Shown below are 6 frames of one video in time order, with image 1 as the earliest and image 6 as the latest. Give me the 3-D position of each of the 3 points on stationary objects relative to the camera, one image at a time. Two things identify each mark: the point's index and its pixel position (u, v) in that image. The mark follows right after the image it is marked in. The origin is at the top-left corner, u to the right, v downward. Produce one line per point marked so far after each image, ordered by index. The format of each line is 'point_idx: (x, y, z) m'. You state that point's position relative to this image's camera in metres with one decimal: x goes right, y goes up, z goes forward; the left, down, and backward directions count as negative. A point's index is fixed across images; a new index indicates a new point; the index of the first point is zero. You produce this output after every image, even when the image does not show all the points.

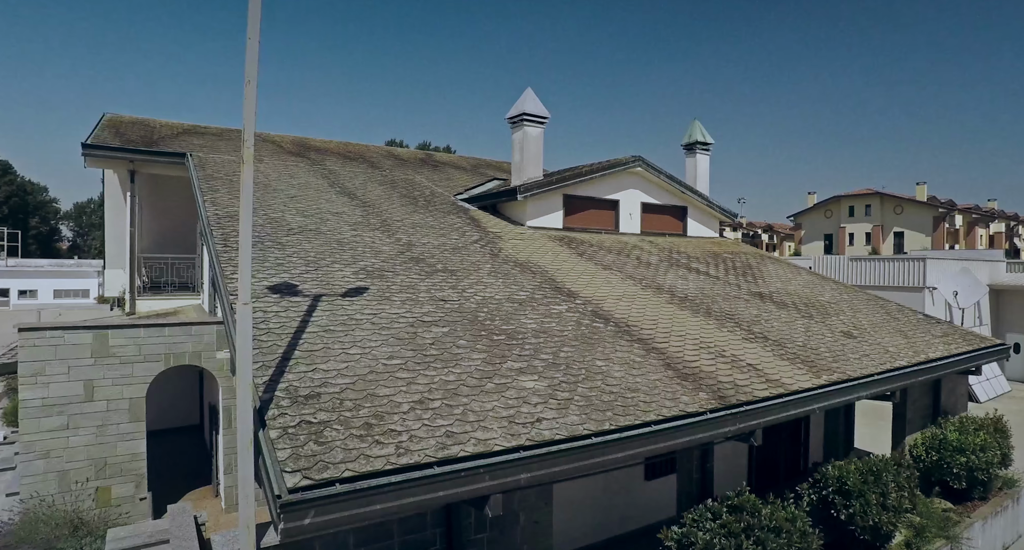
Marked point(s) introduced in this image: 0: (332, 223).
0: (-1.4, +0.4, +5.0) m
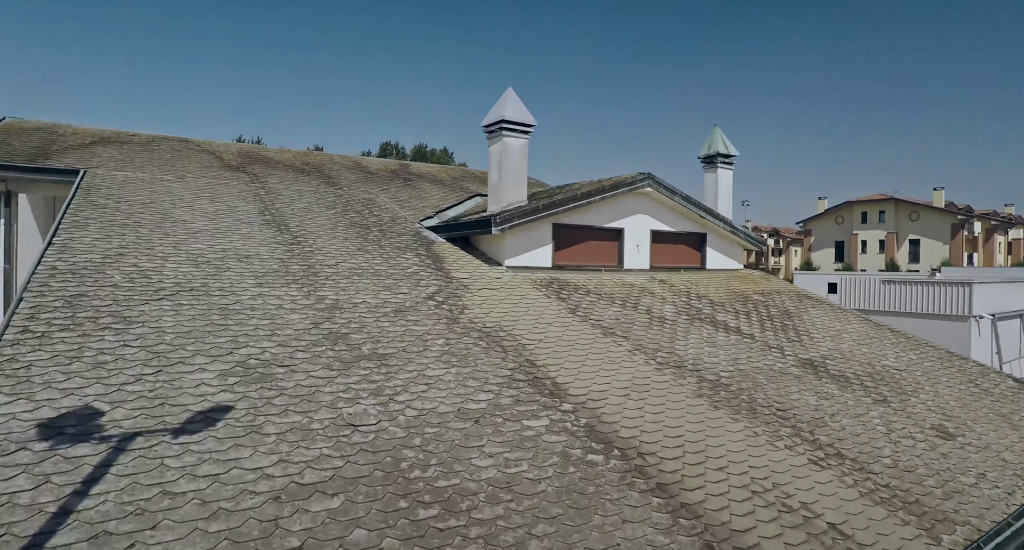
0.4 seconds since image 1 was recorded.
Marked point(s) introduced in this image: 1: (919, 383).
0: (-1.6, 0.0, +3.7) m
1: (+2.7, -0.7, +4.3) m
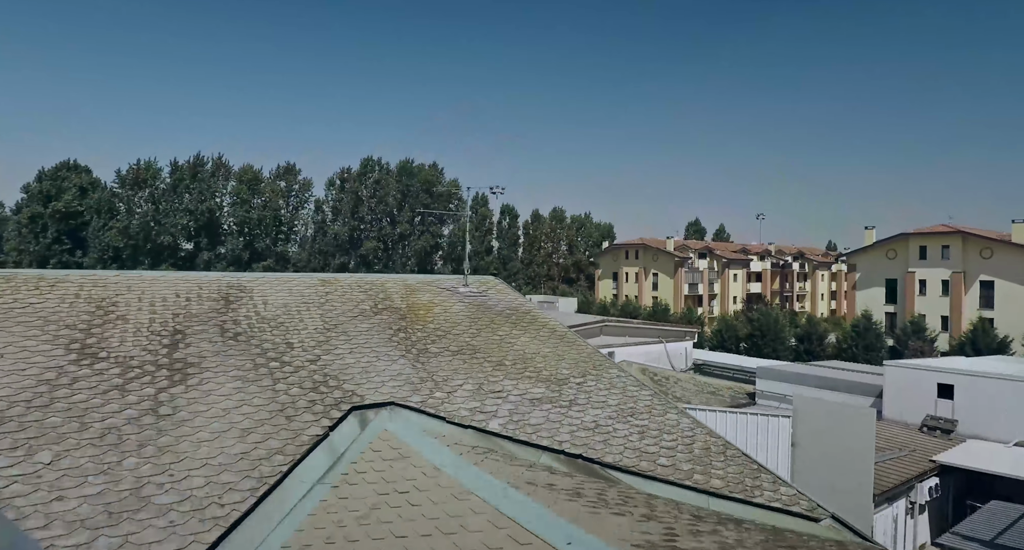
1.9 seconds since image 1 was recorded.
0: (-2.0, -1.7, -1.1) m
1: (+2.3, -2.4, -0.5) m
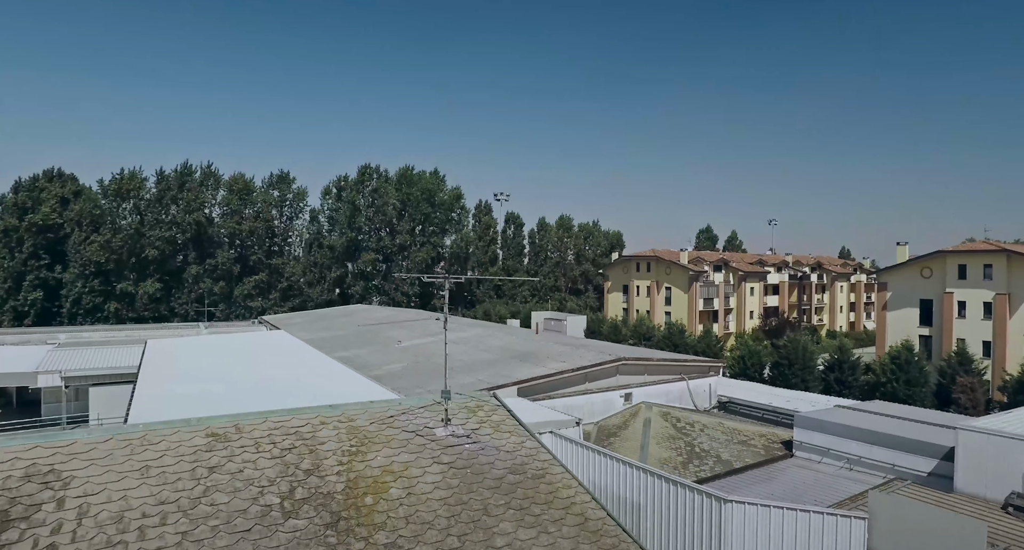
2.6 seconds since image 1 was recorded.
0: (-2.0, -2.4, -3.0) m
1: (+2.3, -3.2, -2.4) m
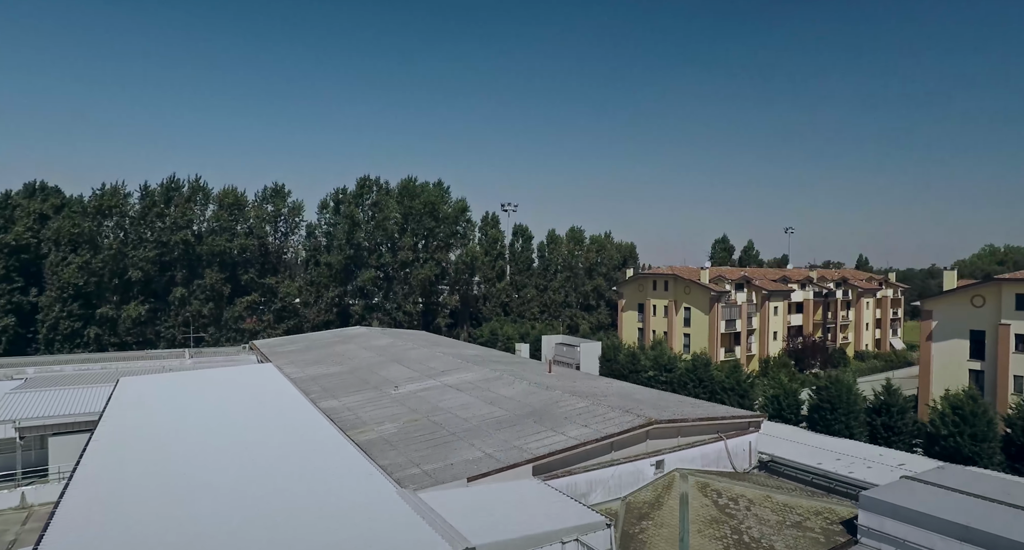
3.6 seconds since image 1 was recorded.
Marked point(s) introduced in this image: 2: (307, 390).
0: (-1.9, -3.4, -5.1) m
1: (+2.4, -4.1, -4.6) m
2: (-5.8, -3.3, +18.3) m
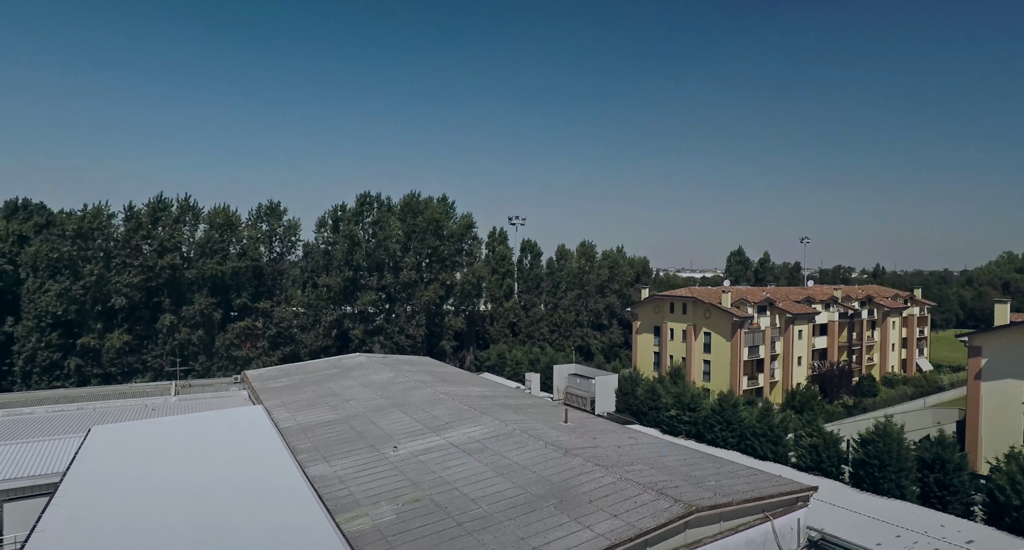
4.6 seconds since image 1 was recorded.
0: (-1.8, -4.5, -7.1) m
1: (+2.5, -5.2, -6.5) m
2: (-5.5, -4.4, +16.4) m
